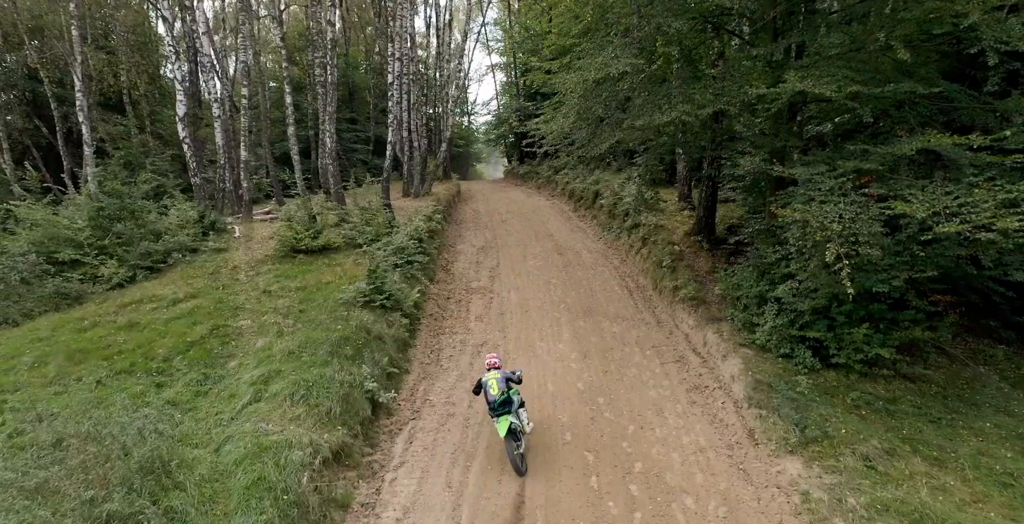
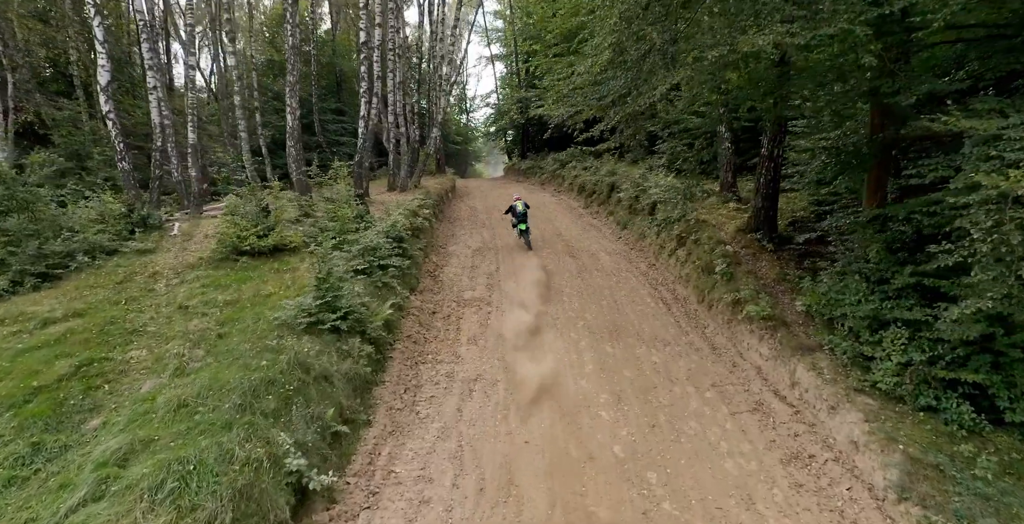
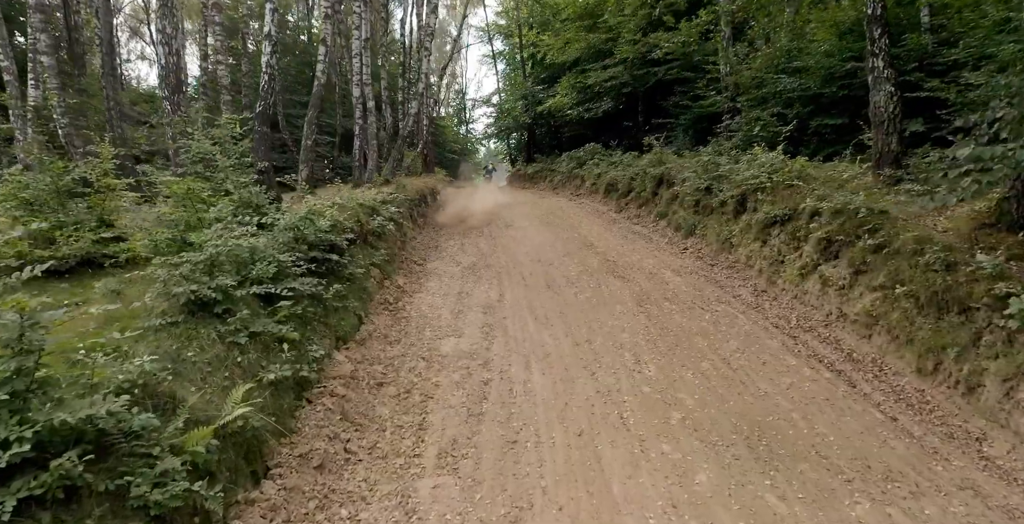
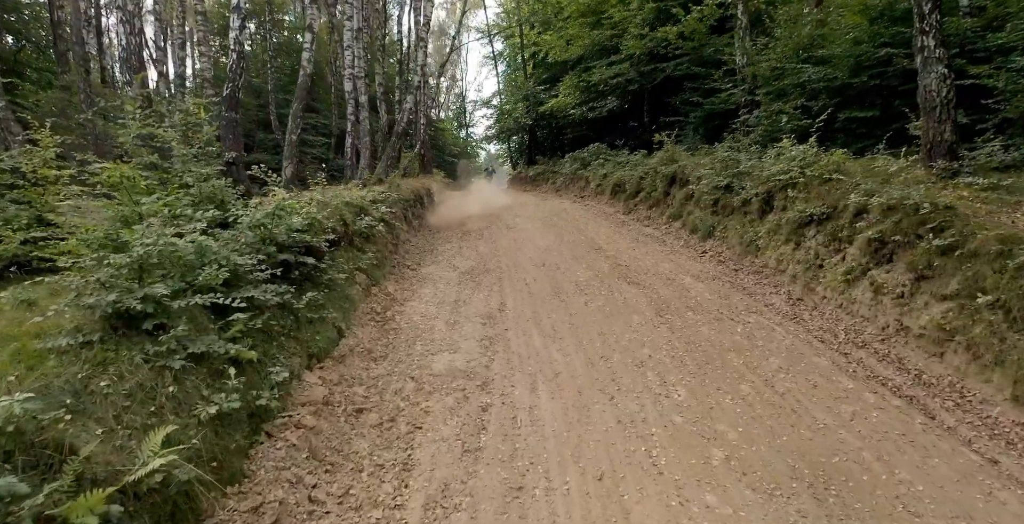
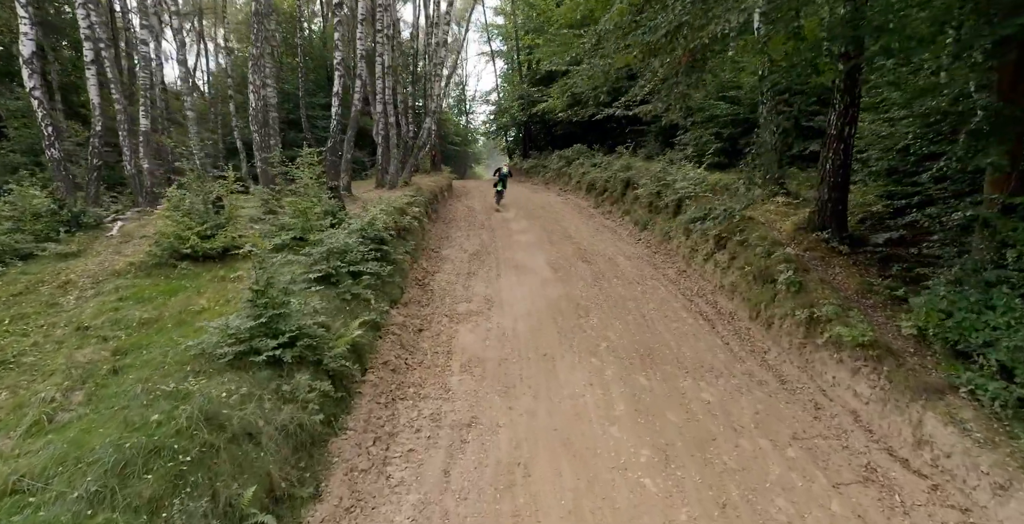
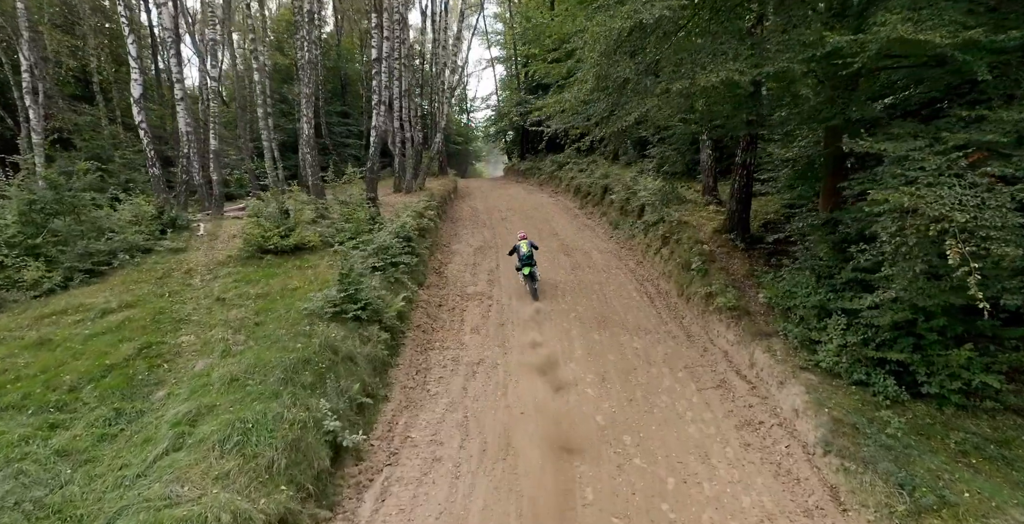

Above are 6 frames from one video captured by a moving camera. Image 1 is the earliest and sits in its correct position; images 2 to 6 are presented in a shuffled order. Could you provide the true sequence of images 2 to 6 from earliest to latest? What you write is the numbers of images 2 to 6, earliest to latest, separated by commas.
6, 2, 5, 3, 4
